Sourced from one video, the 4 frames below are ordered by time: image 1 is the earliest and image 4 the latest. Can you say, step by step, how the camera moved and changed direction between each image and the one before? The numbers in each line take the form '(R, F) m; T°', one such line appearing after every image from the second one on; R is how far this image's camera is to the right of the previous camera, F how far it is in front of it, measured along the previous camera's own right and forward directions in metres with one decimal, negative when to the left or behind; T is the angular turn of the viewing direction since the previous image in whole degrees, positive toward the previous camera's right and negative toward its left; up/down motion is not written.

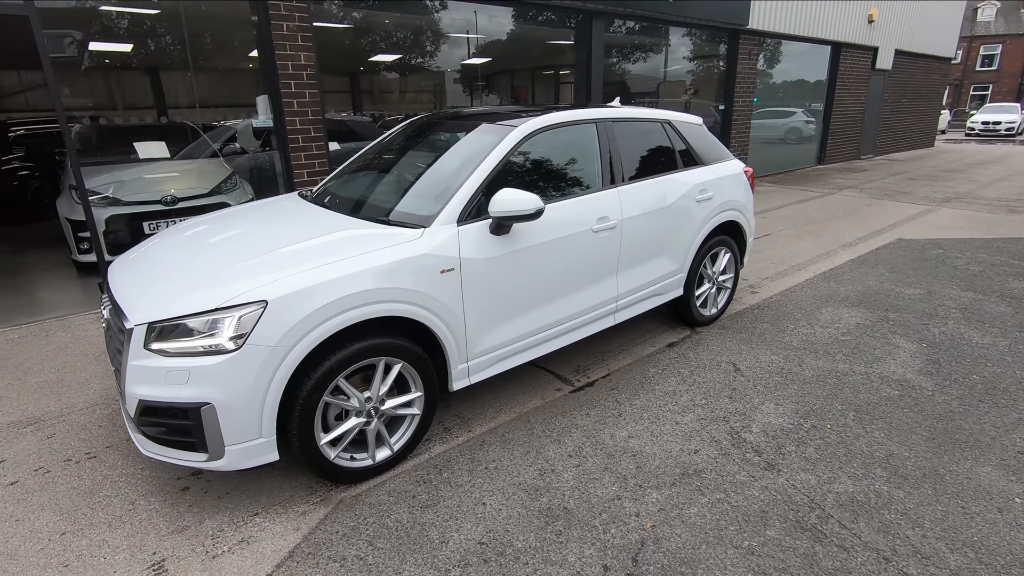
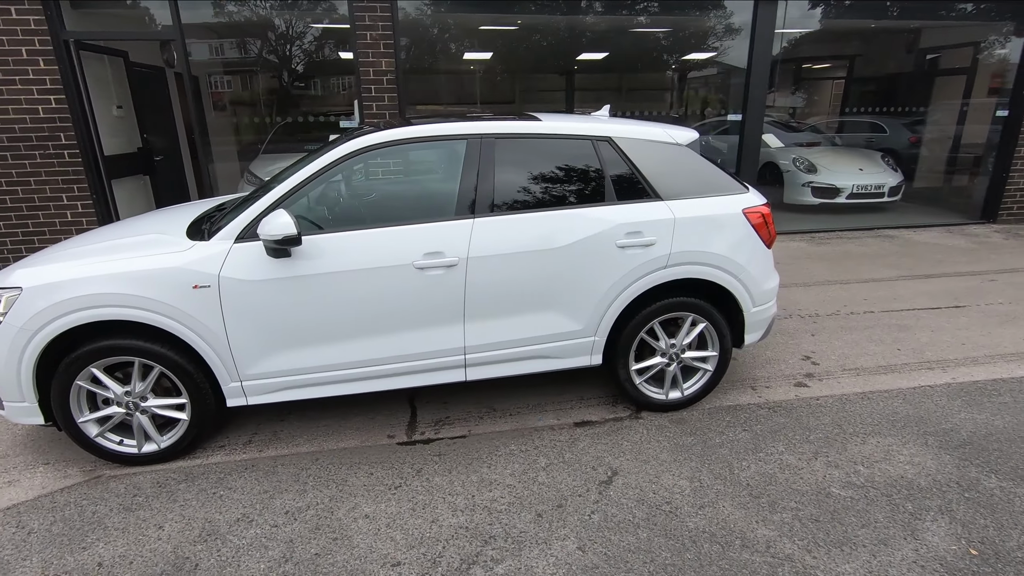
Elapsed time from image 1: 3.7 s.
(+2.3, +1.1) m; -28°
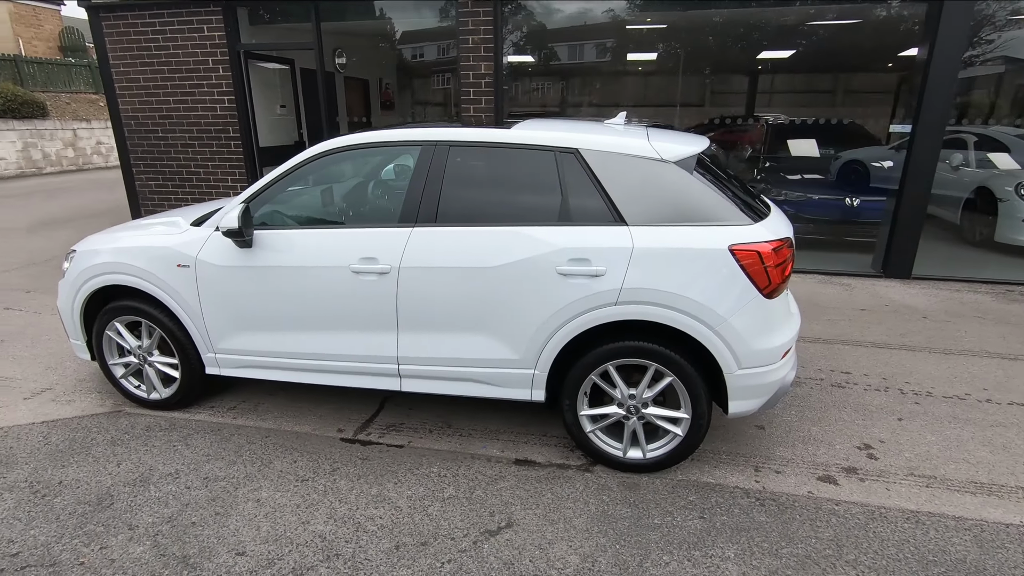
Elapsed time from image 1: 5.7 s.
(+1.3, +0.4) m; -20°
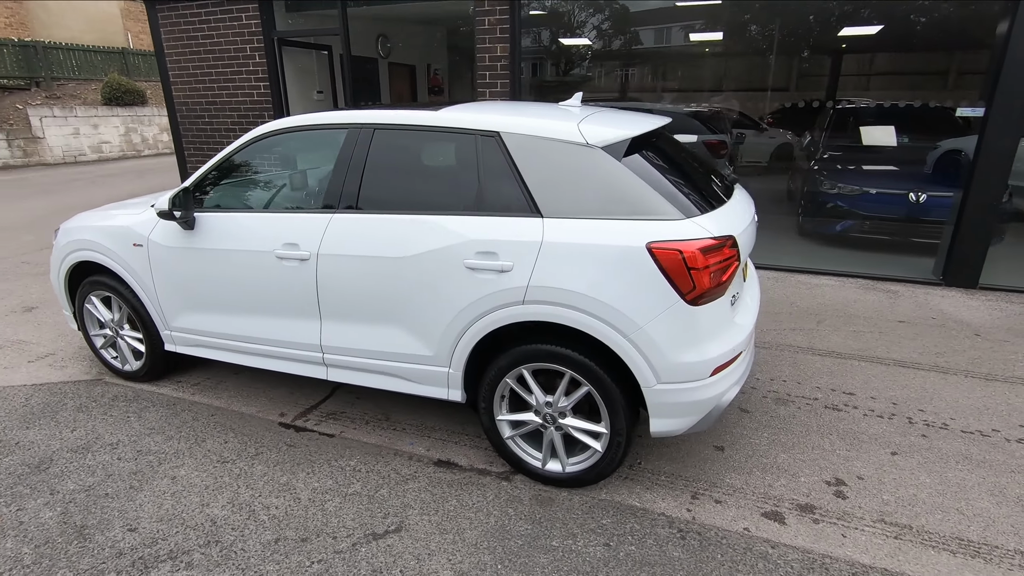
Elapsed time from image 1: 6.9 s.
(+0.8, +0.2) m; -8°
